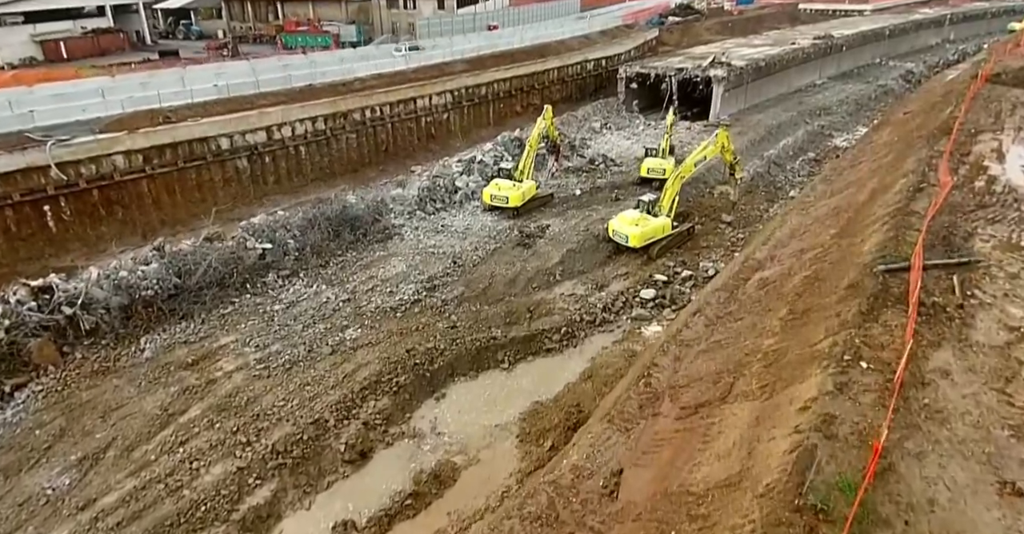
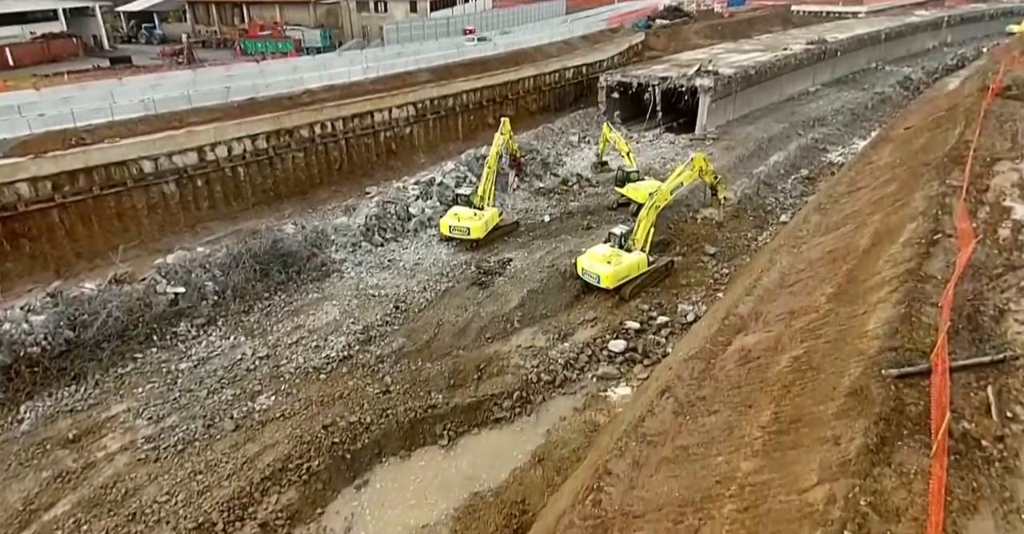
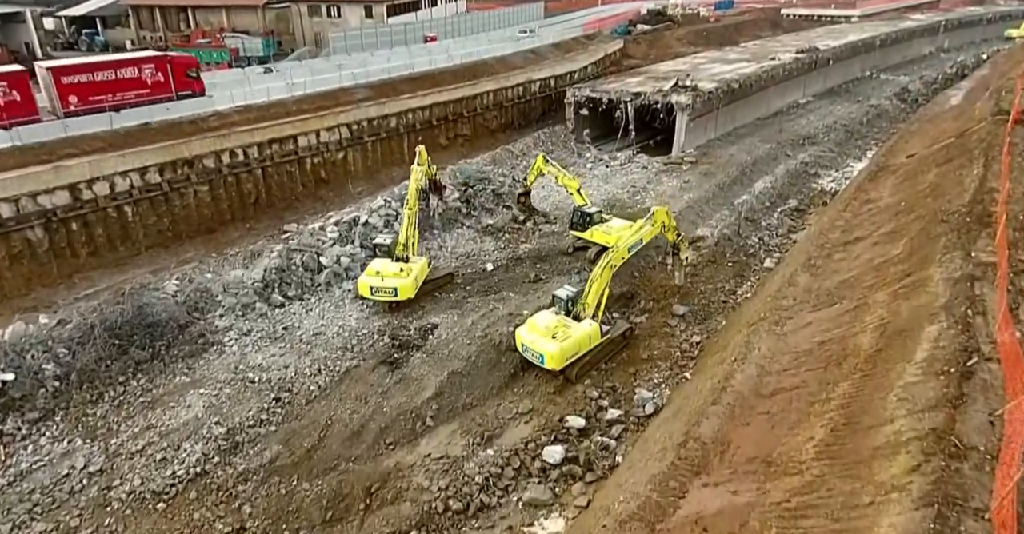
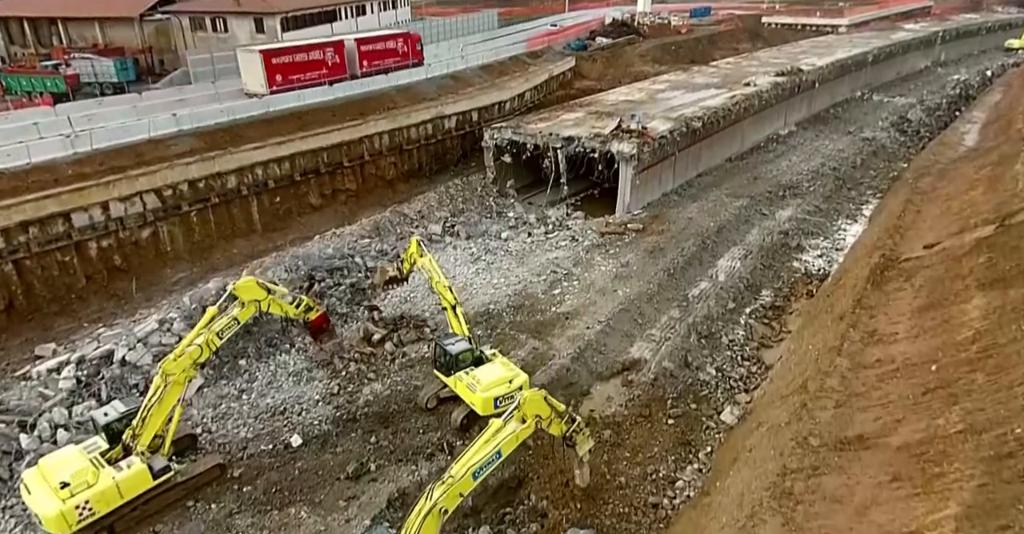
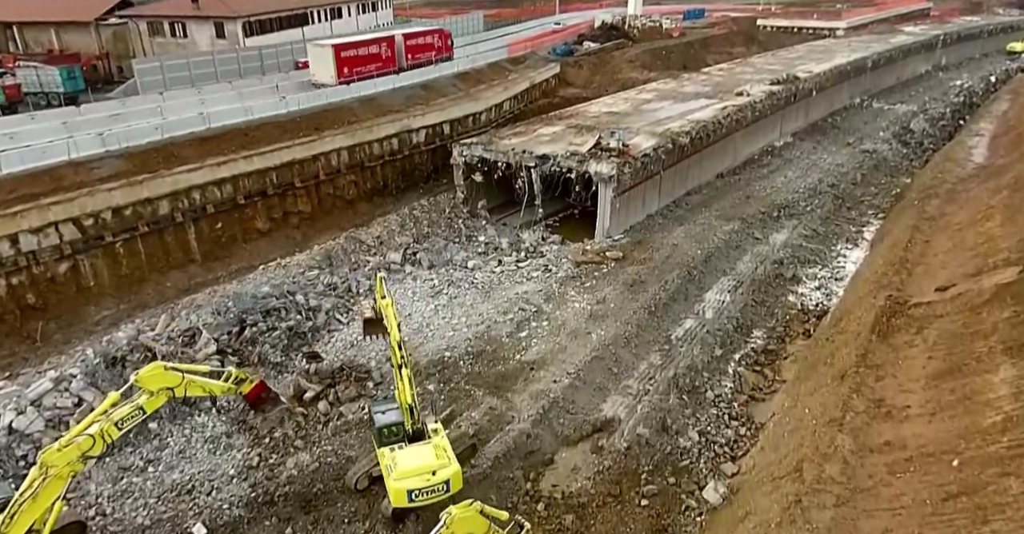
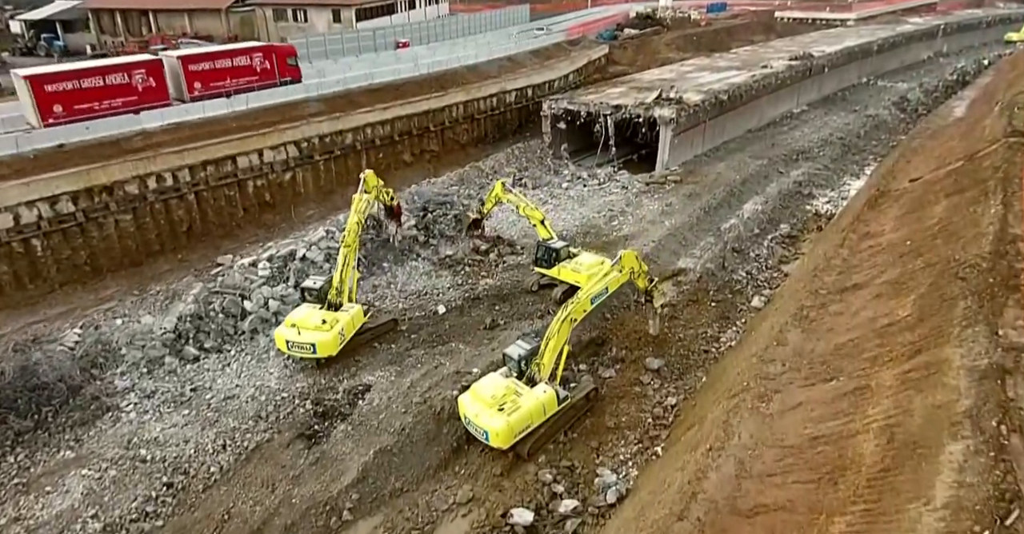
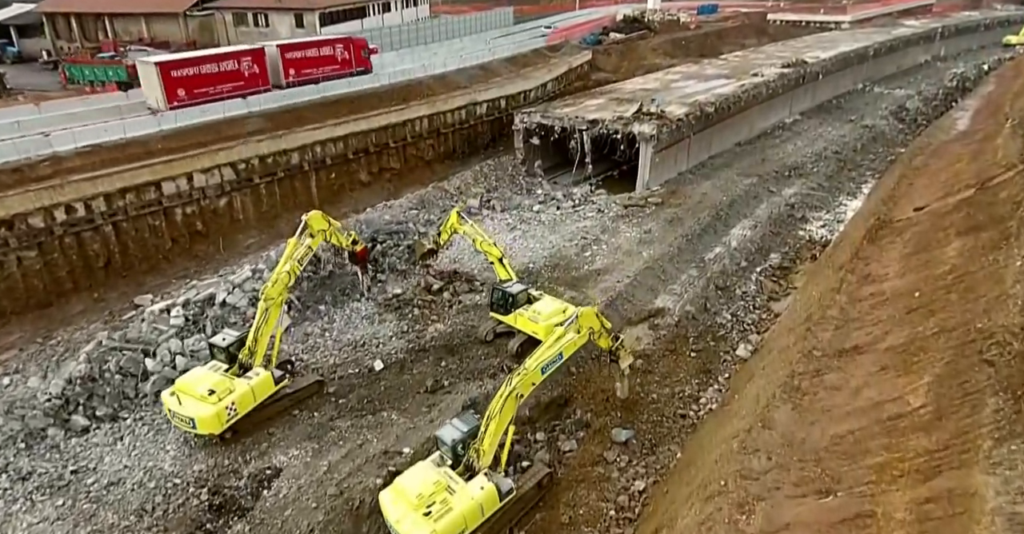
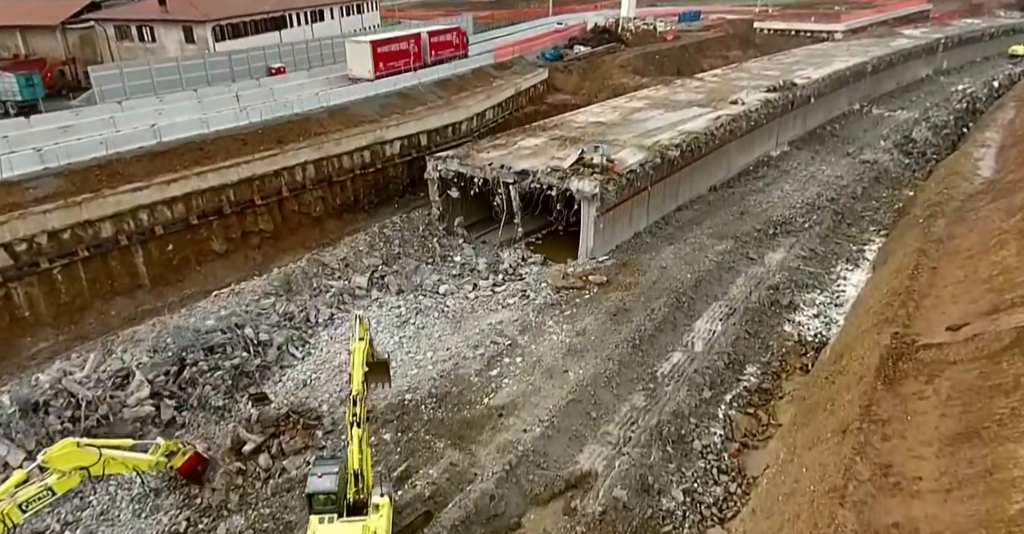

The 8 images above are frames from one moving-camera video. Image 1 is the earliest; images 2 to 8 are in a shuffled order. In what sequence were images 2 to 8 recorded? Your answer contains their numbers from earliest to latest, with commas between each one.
2, 3, 6, 7, 4, 5, 8
